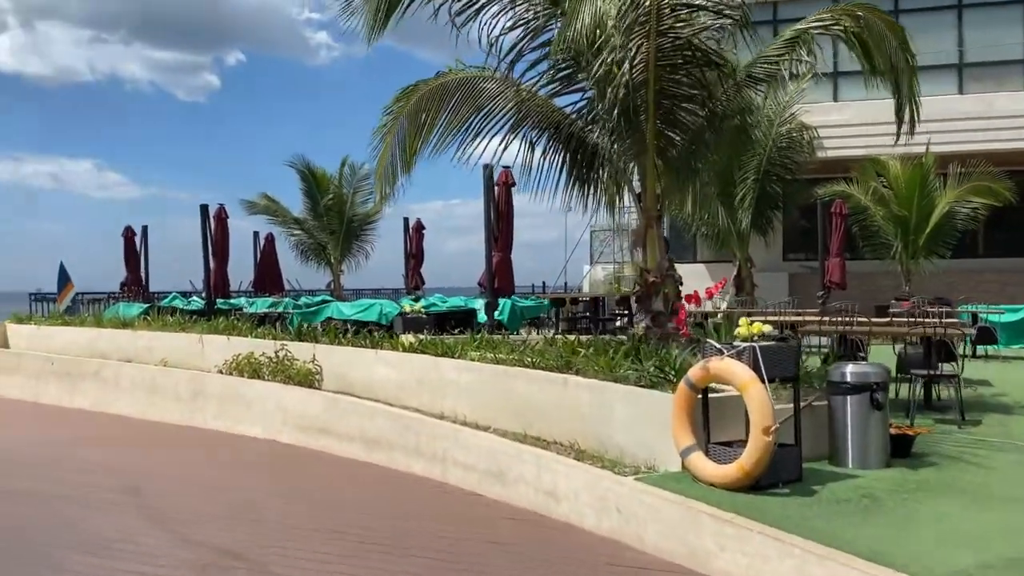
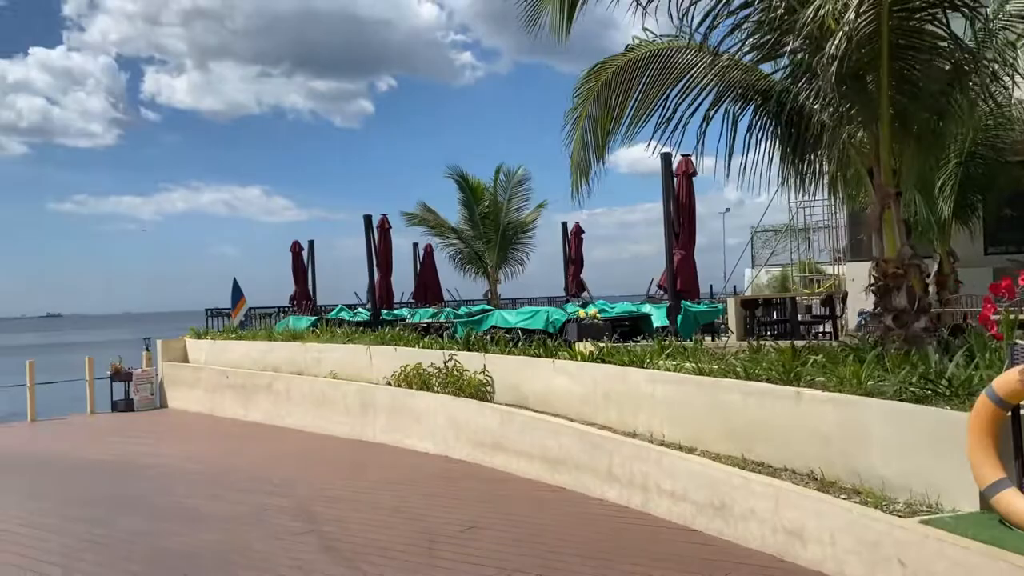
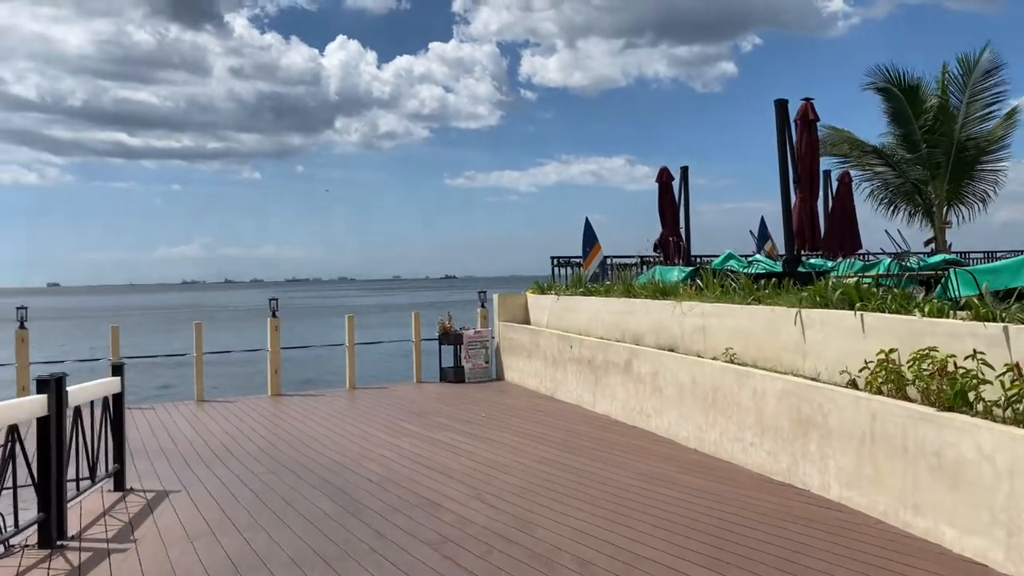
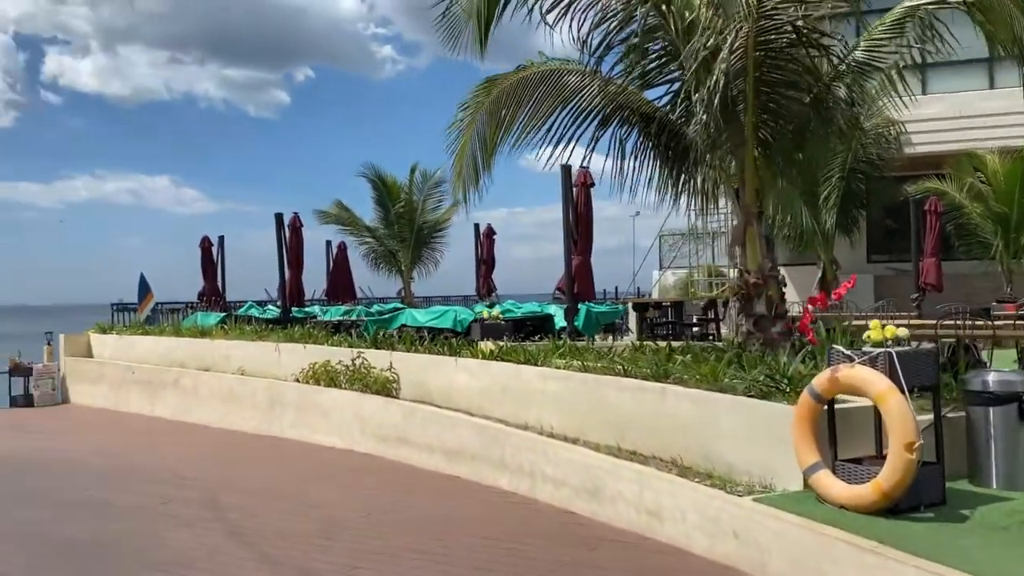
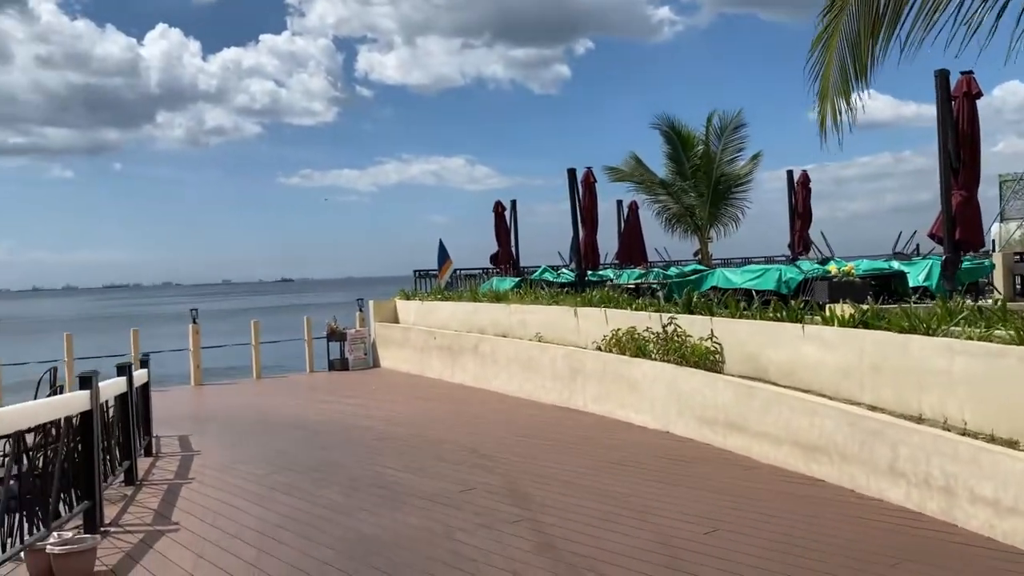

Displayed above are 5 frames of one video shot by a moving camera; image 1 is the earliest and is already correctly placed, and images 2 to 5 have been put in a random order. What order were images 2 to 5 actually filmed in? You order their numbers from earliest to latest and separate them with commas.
4, 2, 5, 3
